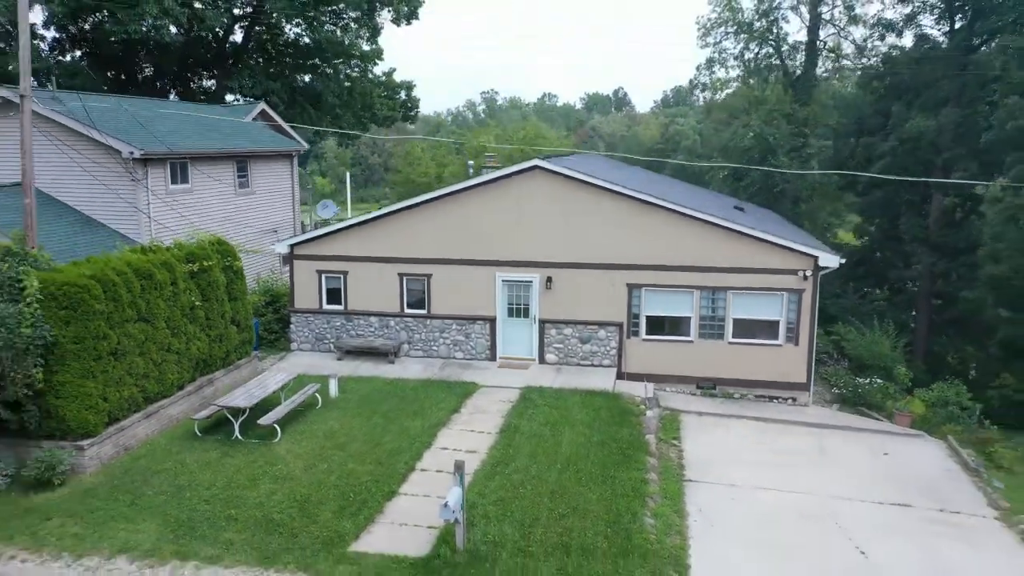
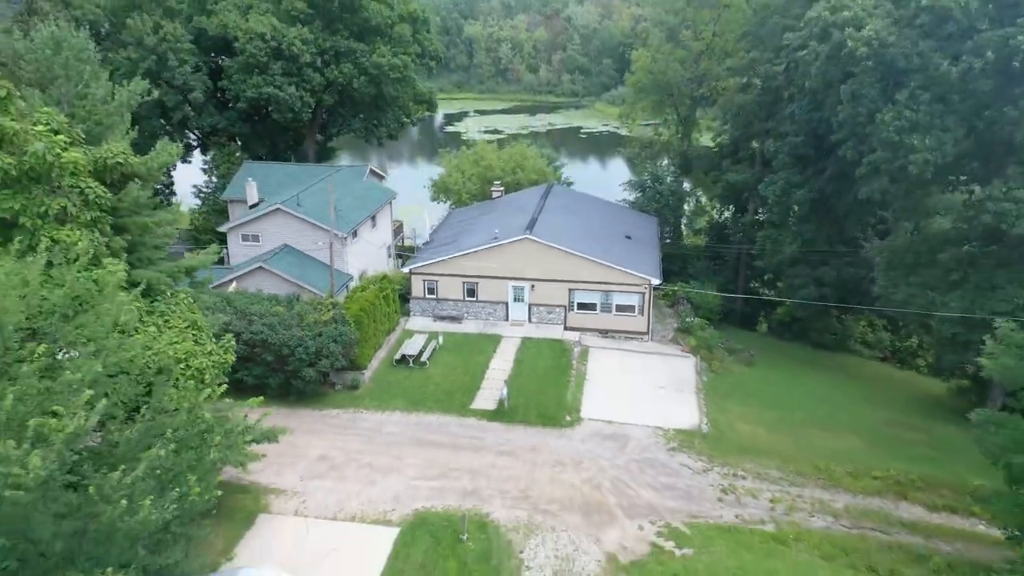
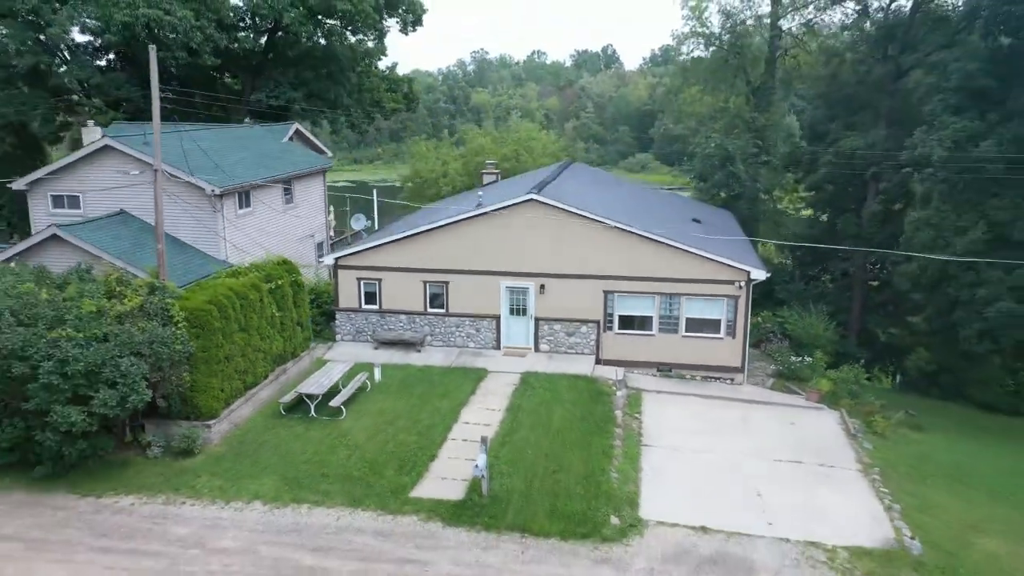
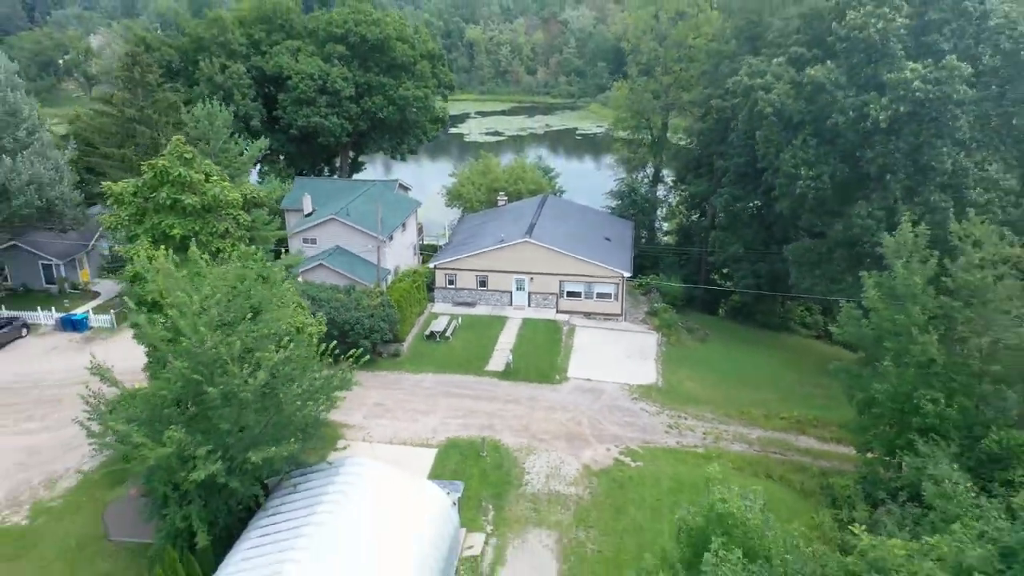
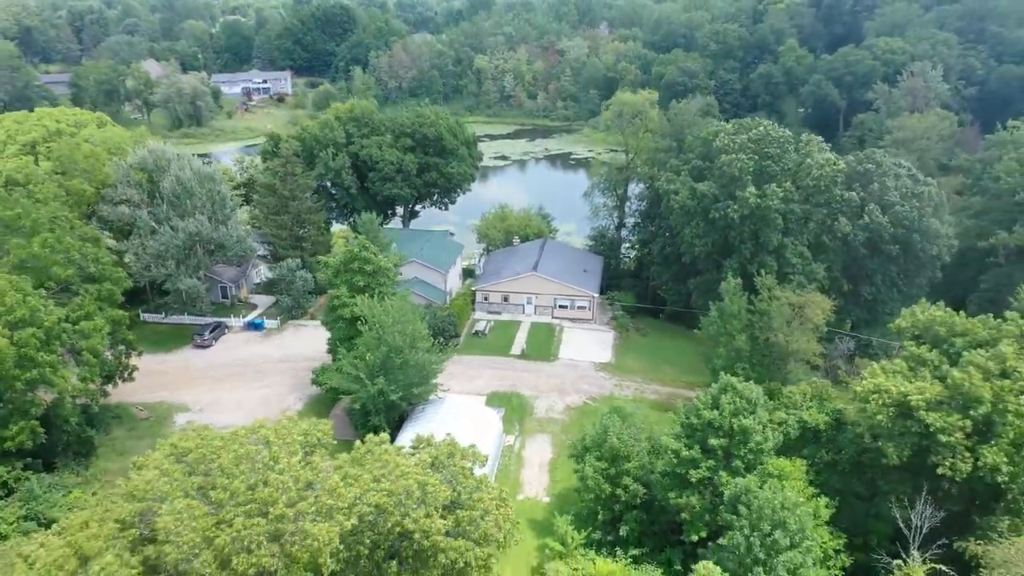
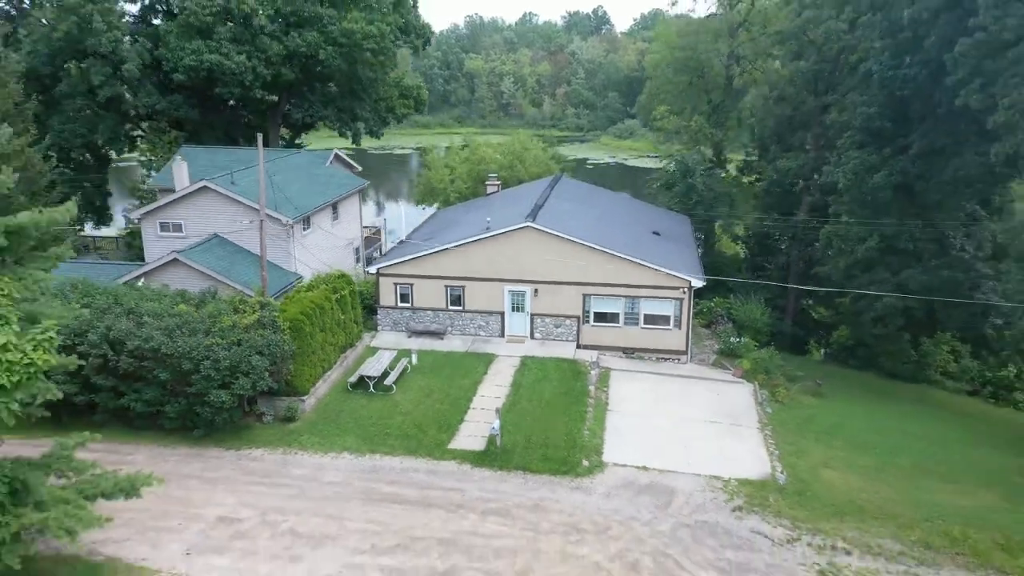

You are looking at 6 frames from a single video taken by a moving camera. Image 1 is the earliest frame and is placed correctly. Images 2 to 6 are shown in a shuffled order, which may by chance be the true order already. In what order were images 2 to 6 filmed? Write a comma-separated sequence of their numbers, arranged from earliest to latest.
3, 6, 2, 4, 5
